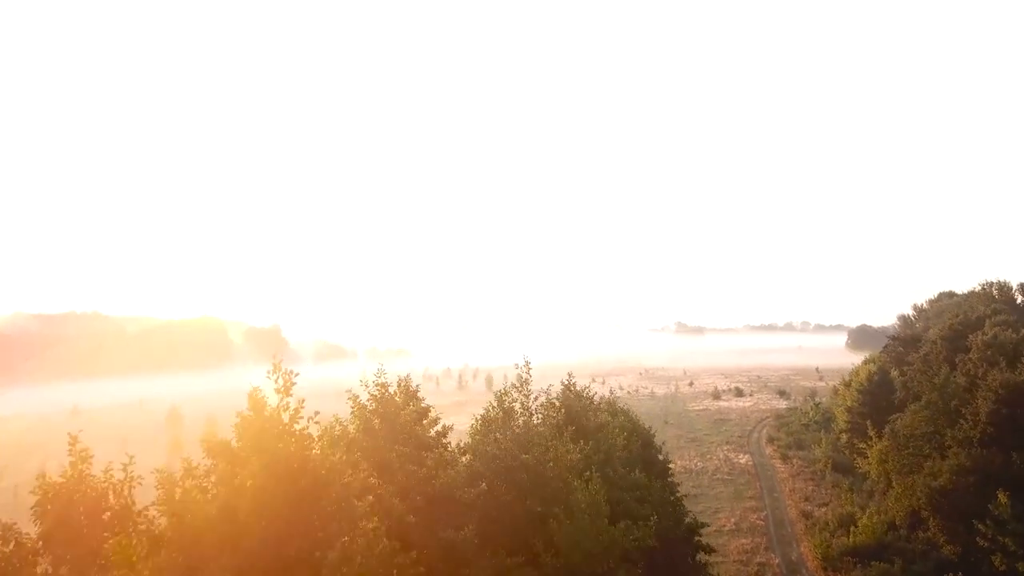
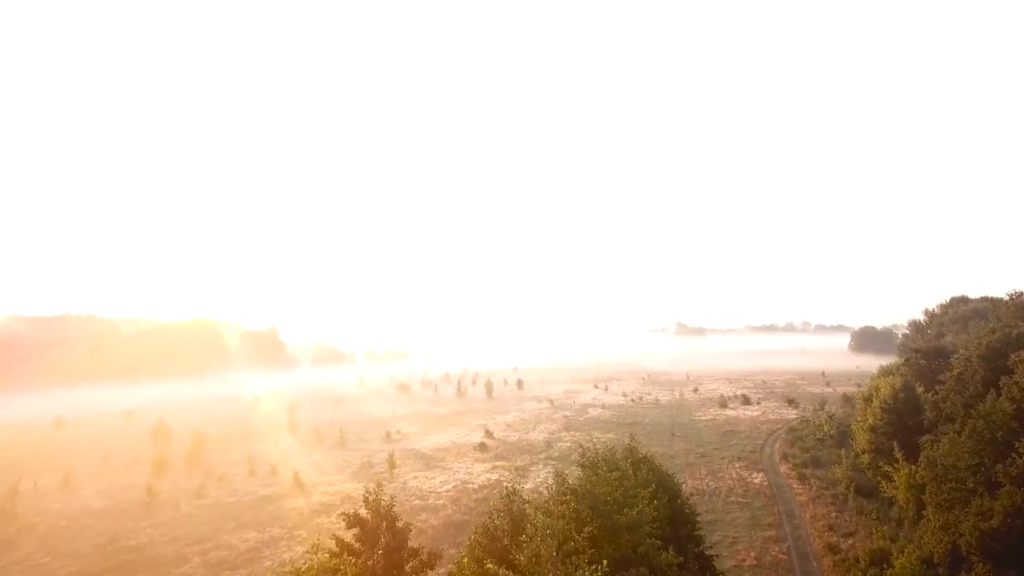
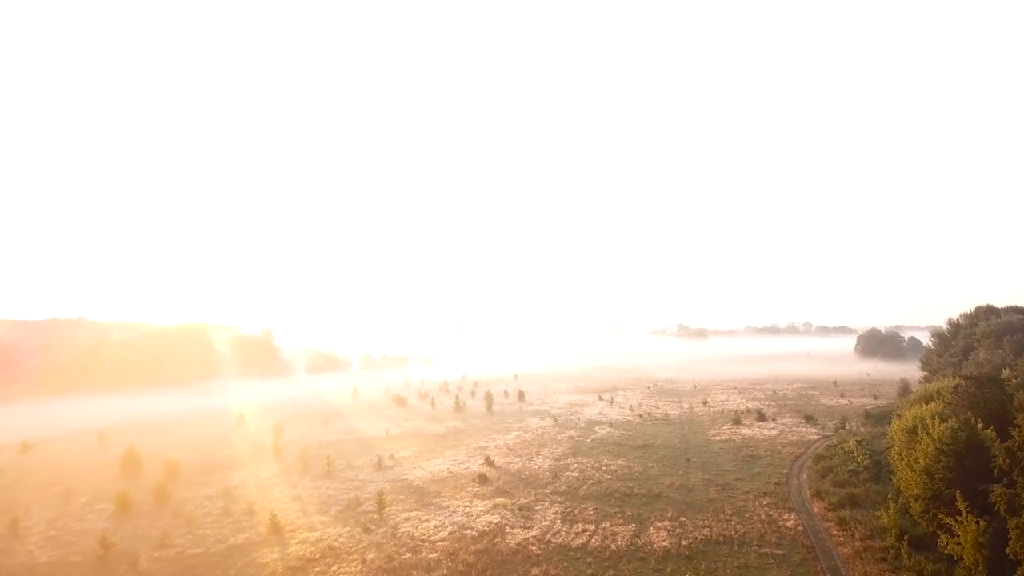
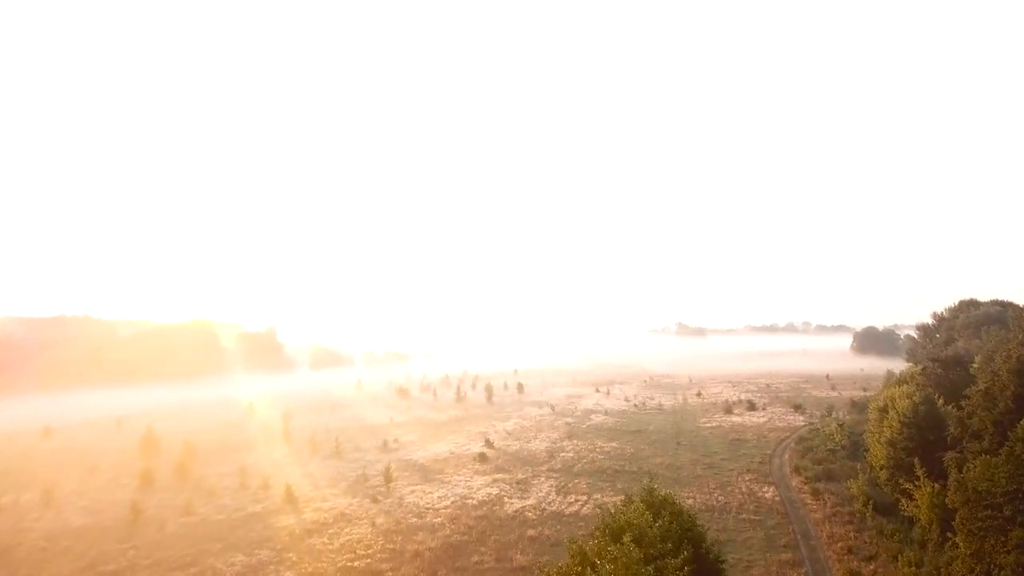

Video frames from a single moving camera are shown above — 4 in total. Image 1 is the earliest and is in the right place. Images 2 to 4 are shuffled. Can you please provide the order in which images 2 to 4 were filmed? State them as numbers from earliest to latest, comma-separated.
2, 4, 3
